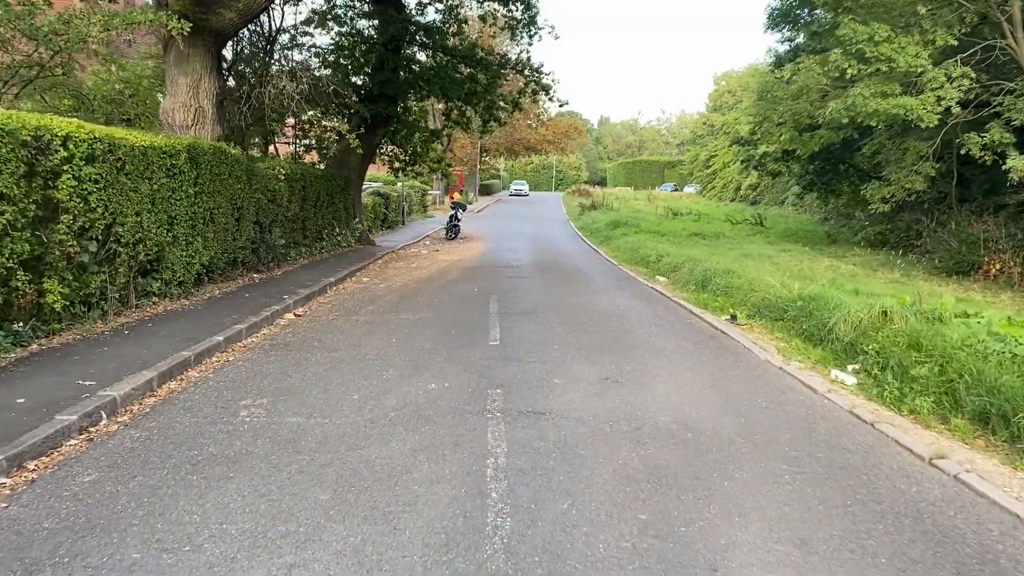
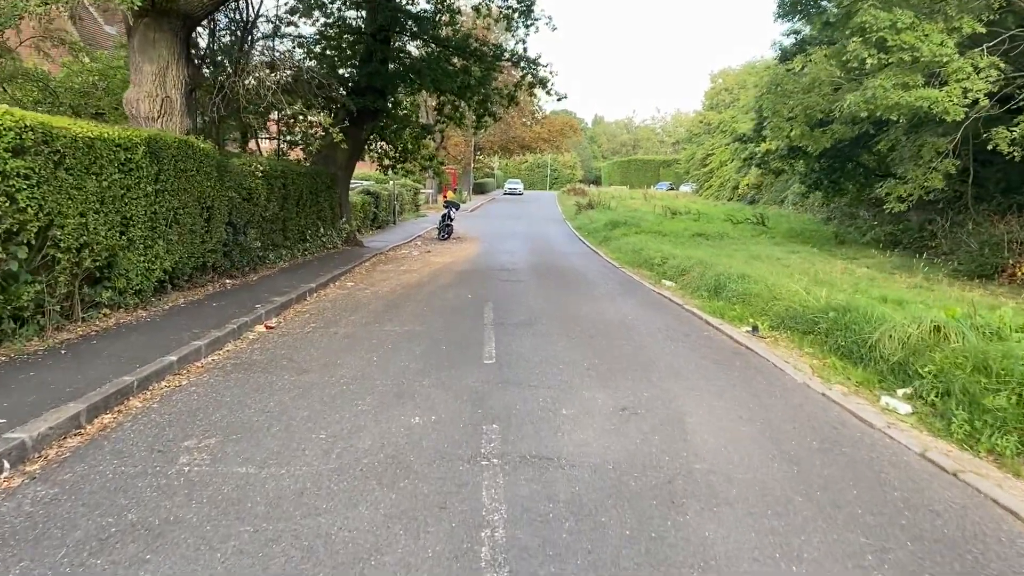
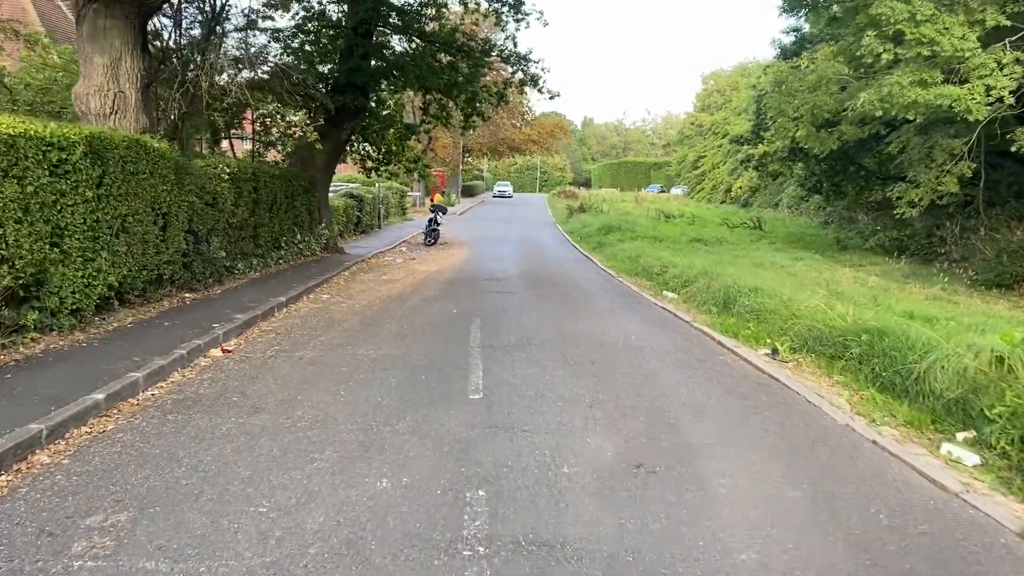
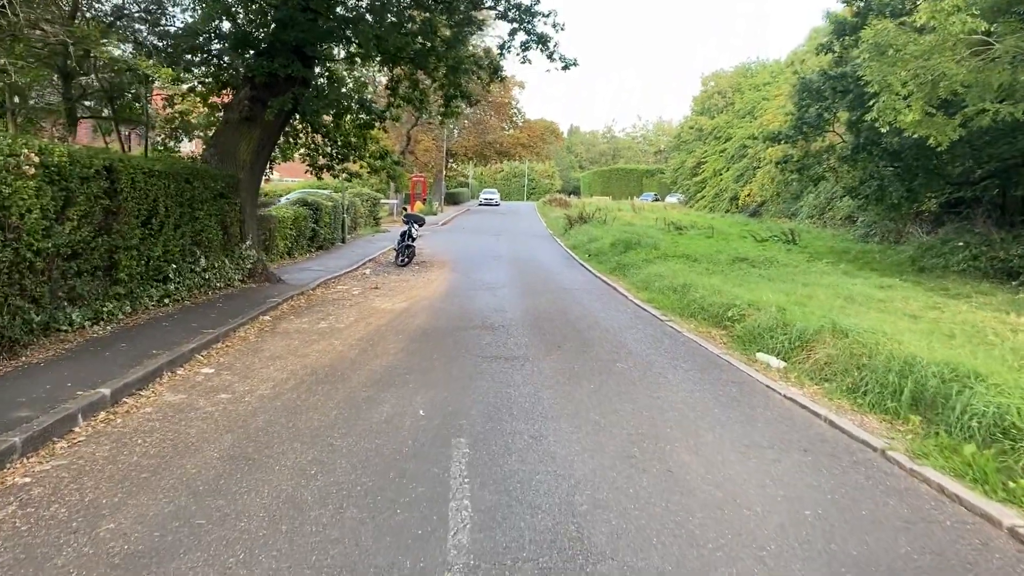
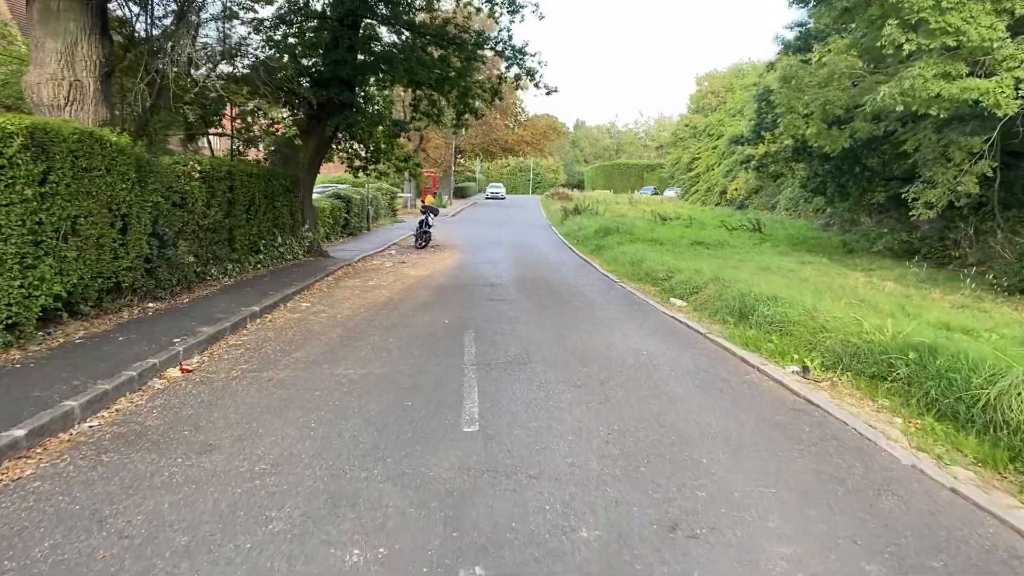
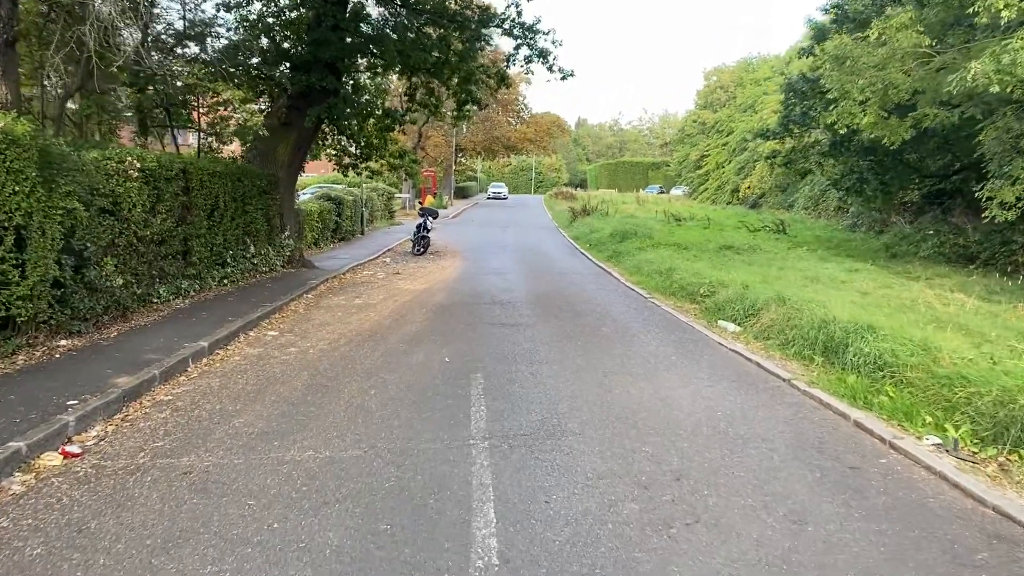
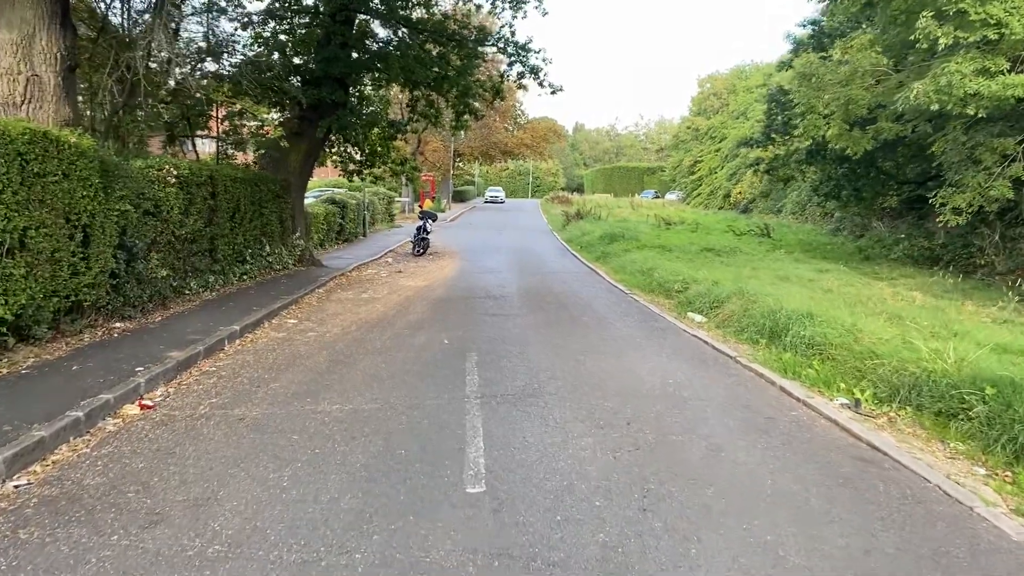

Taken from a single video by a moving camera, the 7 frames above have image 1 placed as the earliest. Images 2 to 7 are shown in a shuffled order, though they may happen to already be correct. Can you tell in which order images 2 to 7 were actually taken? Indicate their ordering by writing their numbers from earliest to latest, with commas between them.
2, 3, 5, 7, 6, 4
